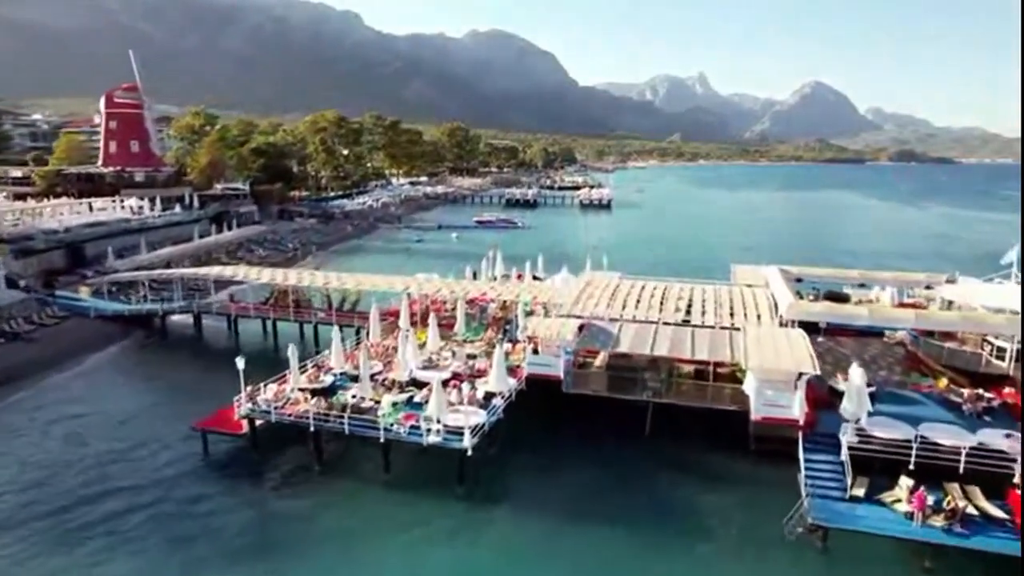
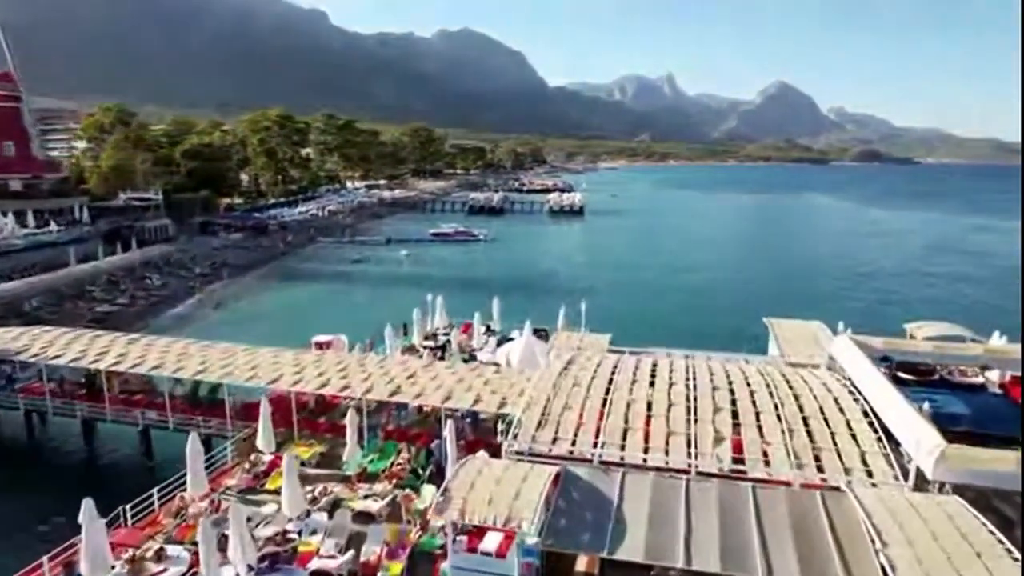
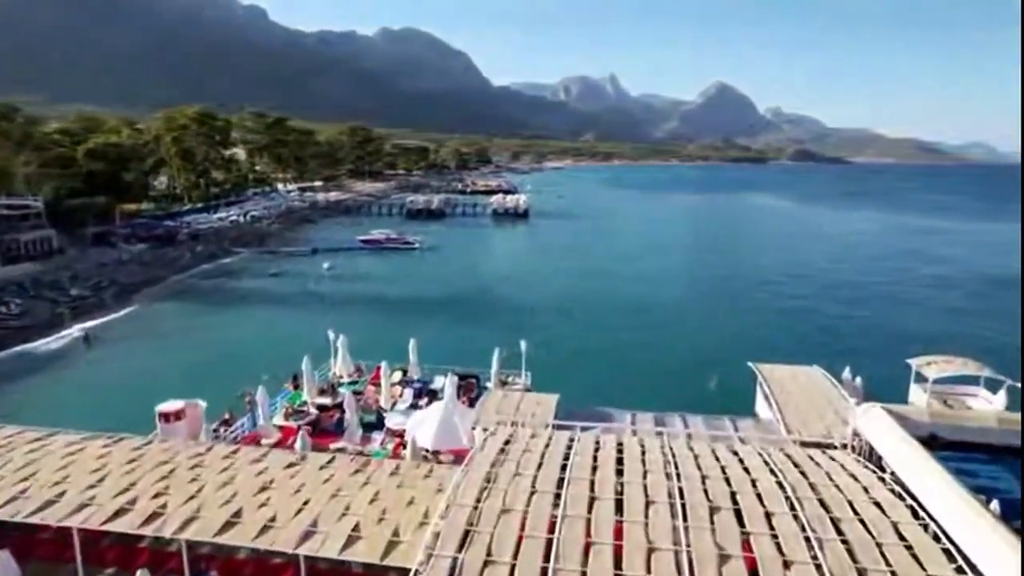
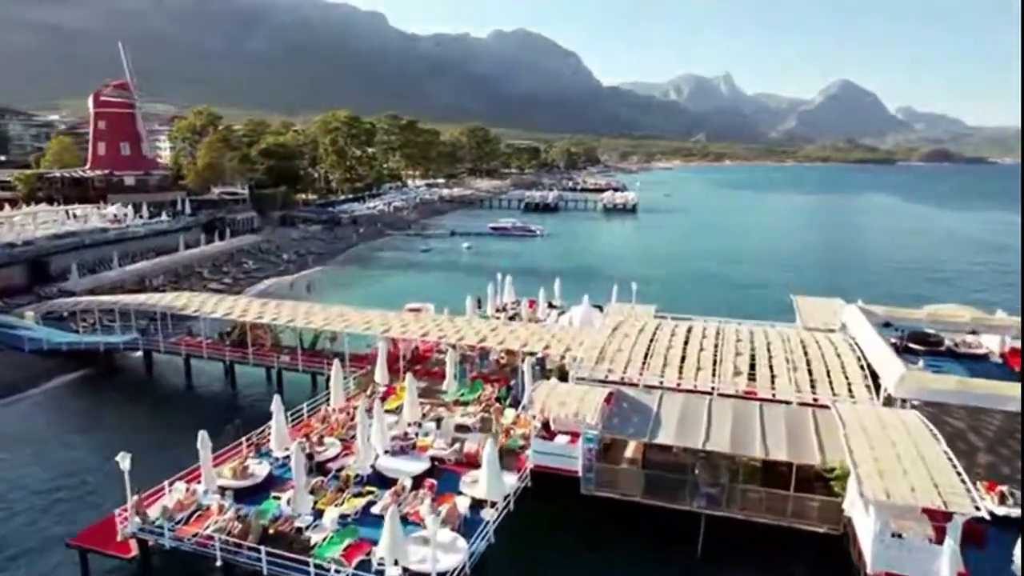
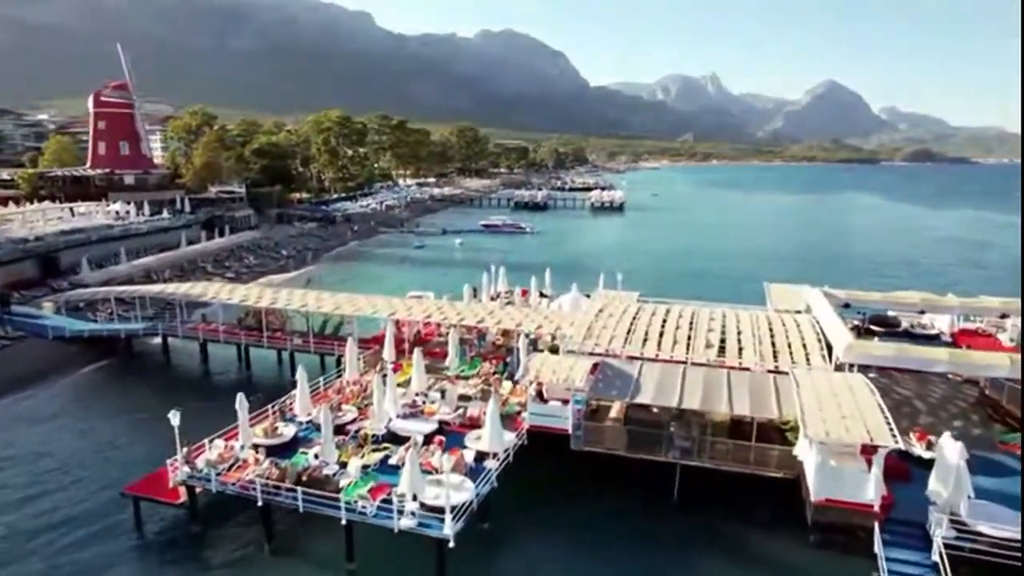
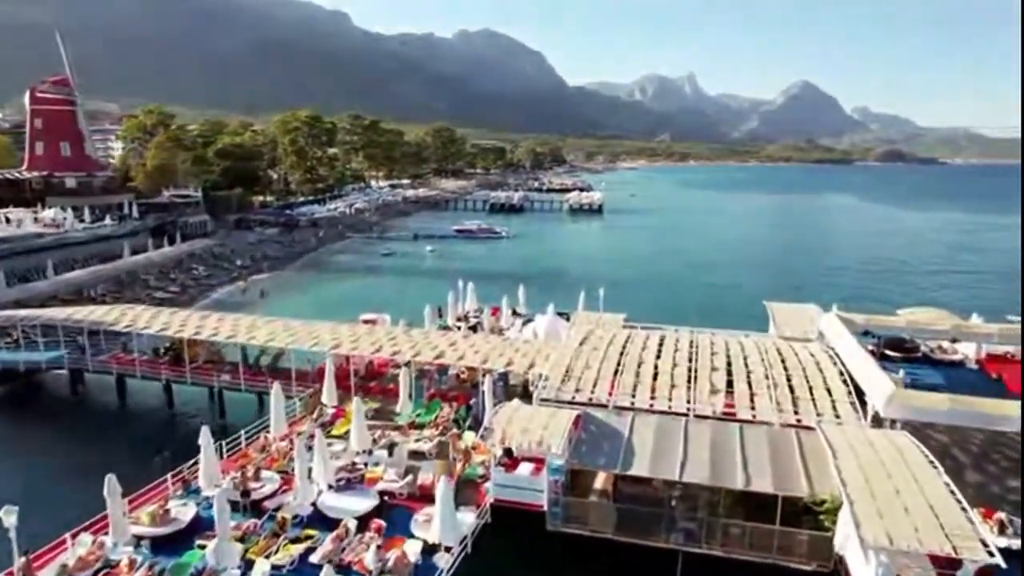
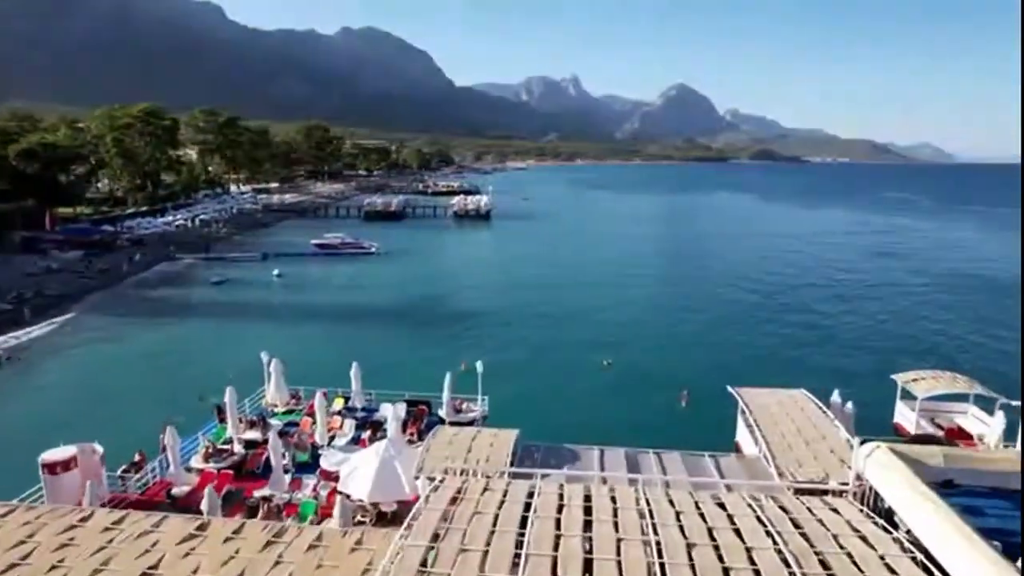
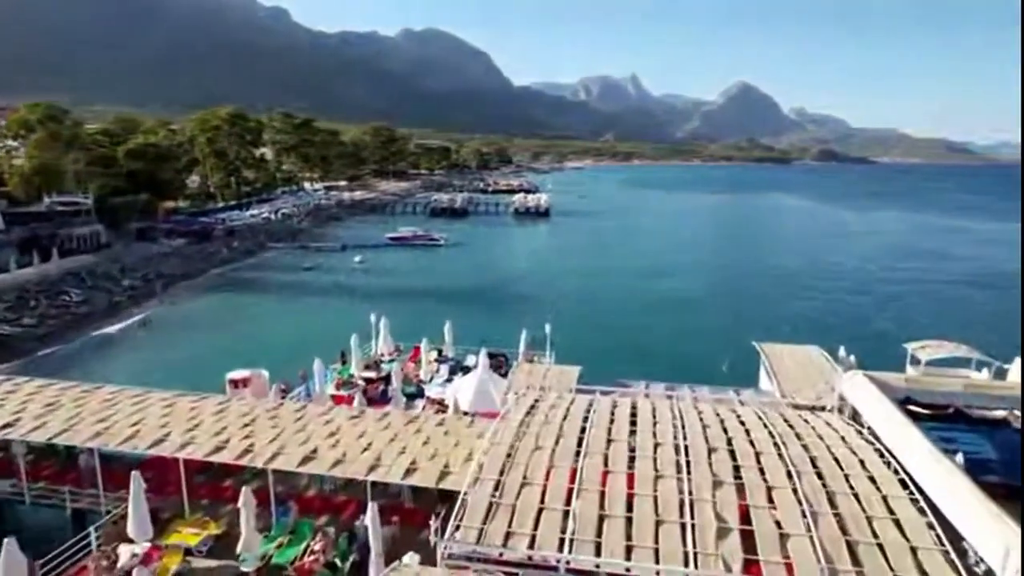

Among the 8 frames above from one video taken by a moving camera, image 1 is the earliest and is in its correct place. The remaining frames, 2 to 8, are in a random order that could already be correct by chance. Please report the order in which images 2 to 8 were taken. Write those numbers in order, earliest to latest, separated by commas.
5, 4, 6, 2, 8, 3, 7
